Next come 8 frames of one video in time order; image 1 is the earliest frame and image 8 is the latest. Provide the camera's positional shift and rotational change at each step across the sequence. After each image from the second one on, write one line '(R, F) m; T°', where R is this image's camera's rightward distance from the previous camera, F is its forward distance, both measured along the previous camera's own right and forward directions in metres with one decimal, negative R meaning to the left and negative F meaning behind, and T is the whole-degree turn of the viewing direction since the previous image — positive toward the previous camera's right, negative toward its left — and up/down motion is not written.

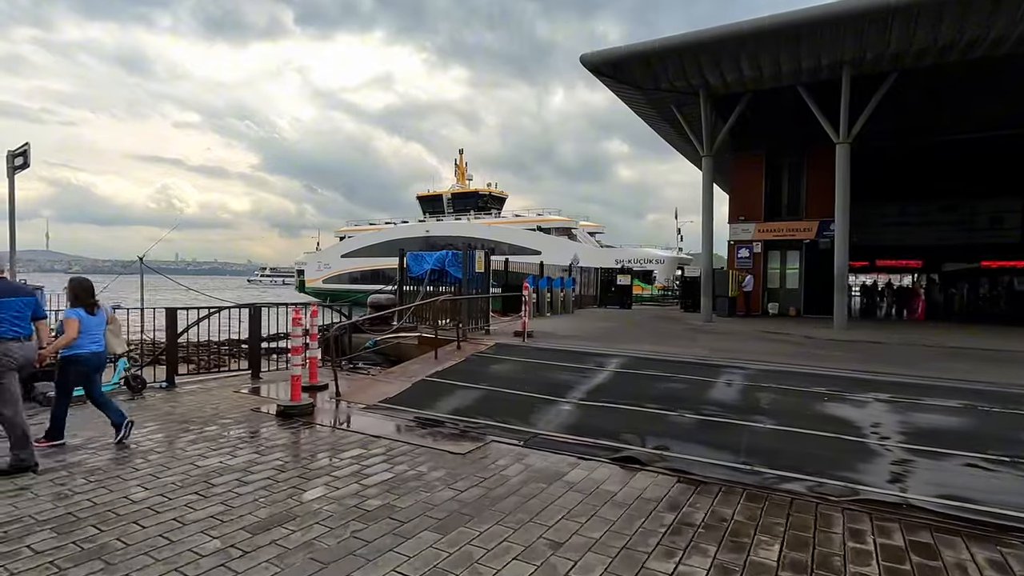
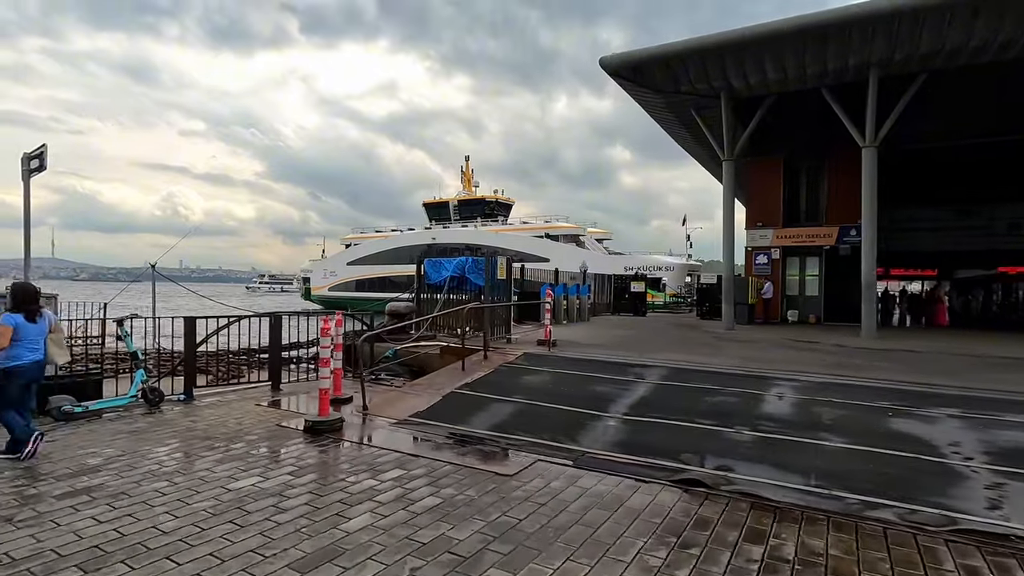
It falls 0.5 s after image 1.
(-0.4, +0.4) m; 0°
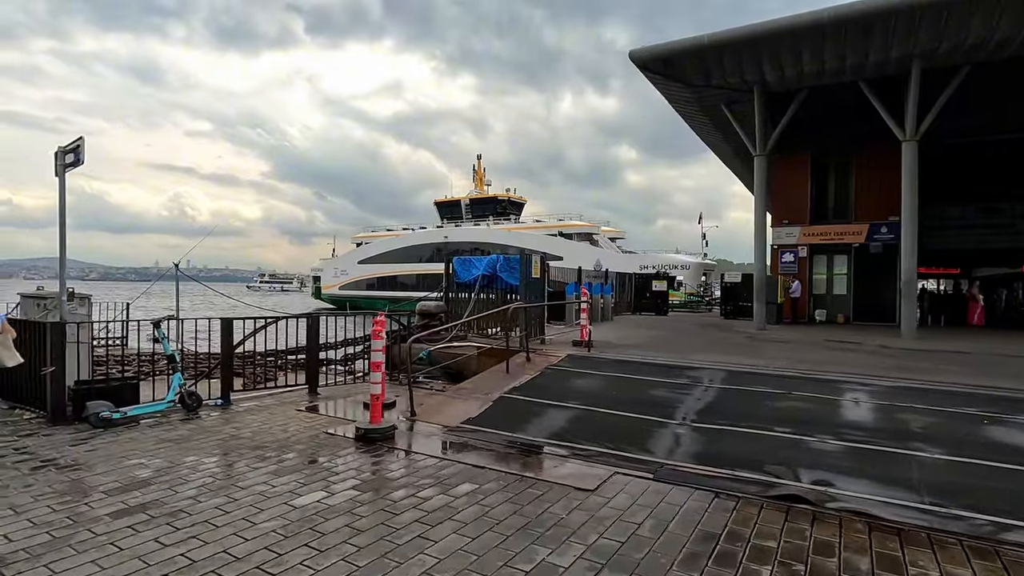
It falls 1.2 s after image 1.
(-0.6, +0.4) m; -1°
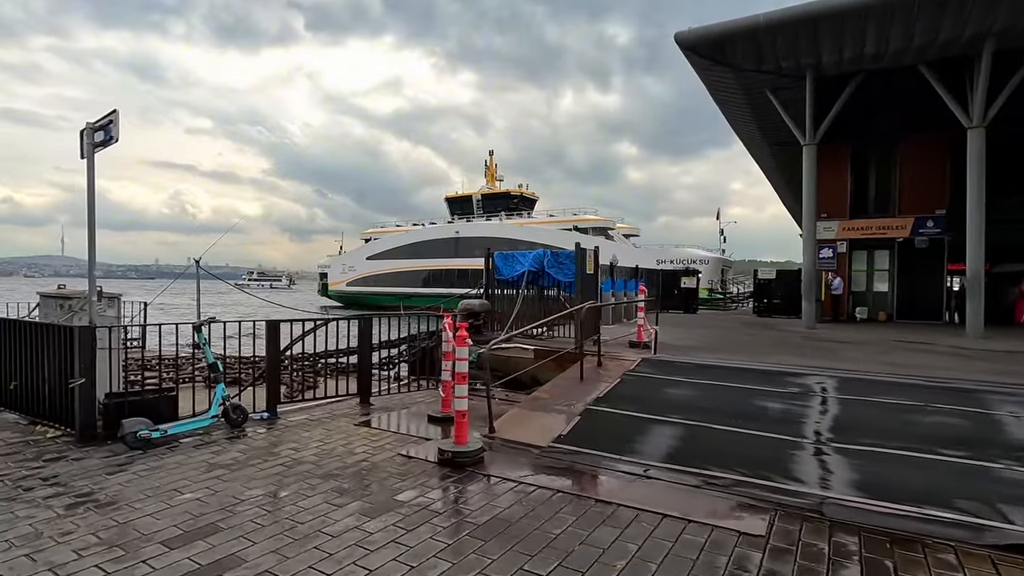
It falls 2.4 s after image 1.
(-1.0, +0.9) m; 0°
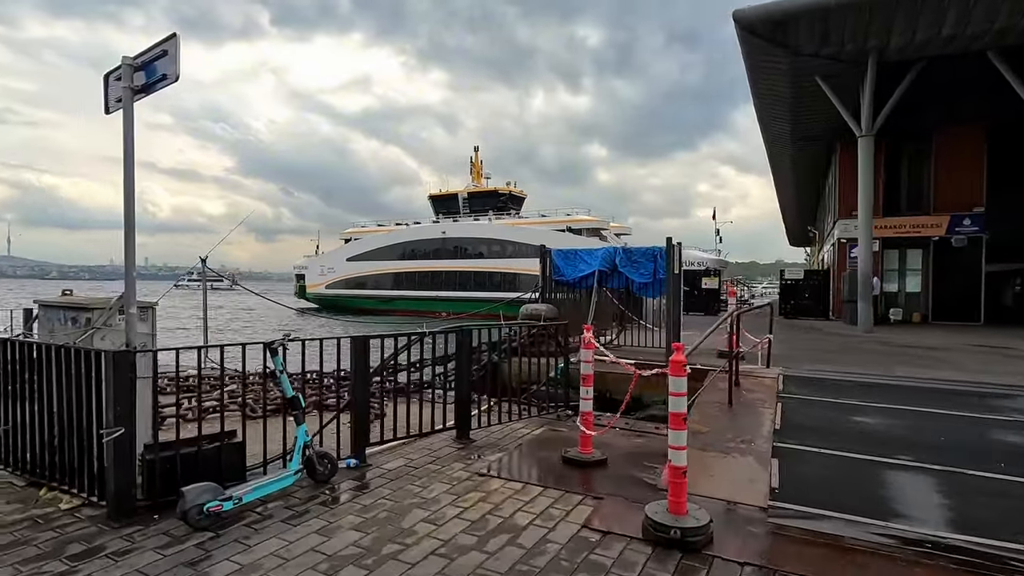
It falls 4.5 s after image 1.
(-1.8, +1.5) m; +3°
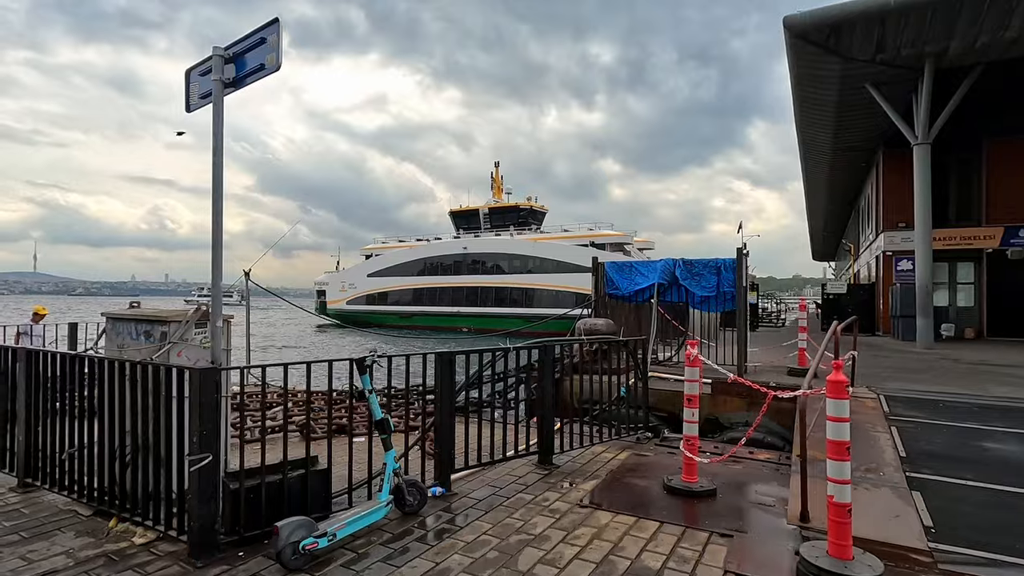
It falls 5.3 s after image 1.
(-0.7, +0.4) m; -1°
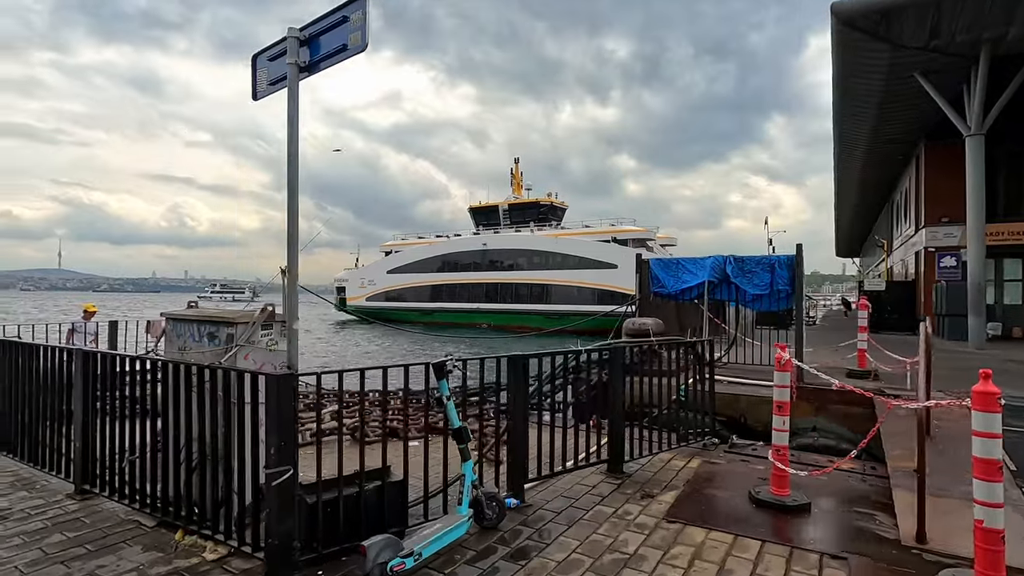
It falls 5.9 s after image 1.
(-0.5, +0.3) m; -1°
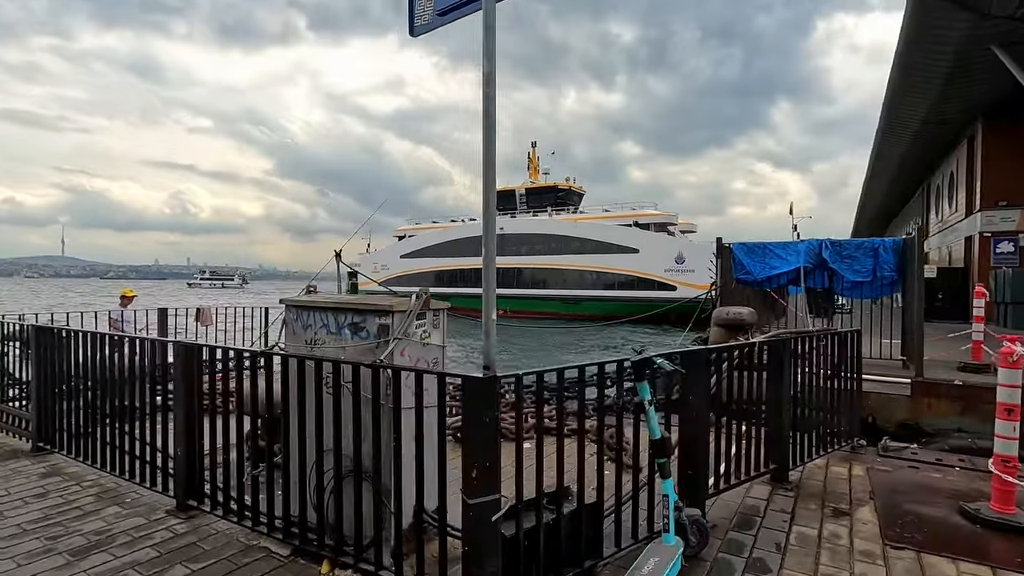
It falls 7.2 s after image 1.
(-1.2, +0.7) m; 0°
